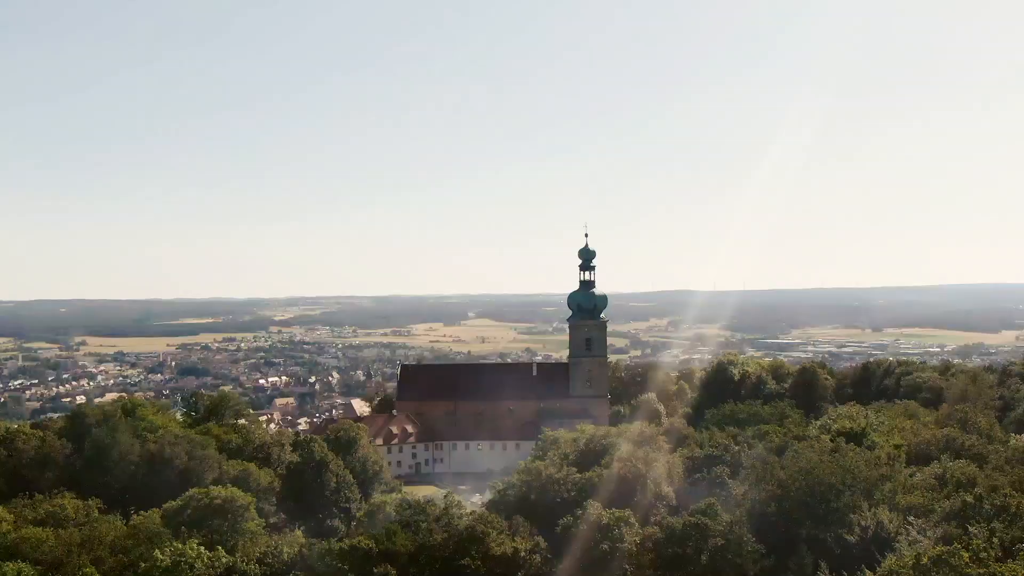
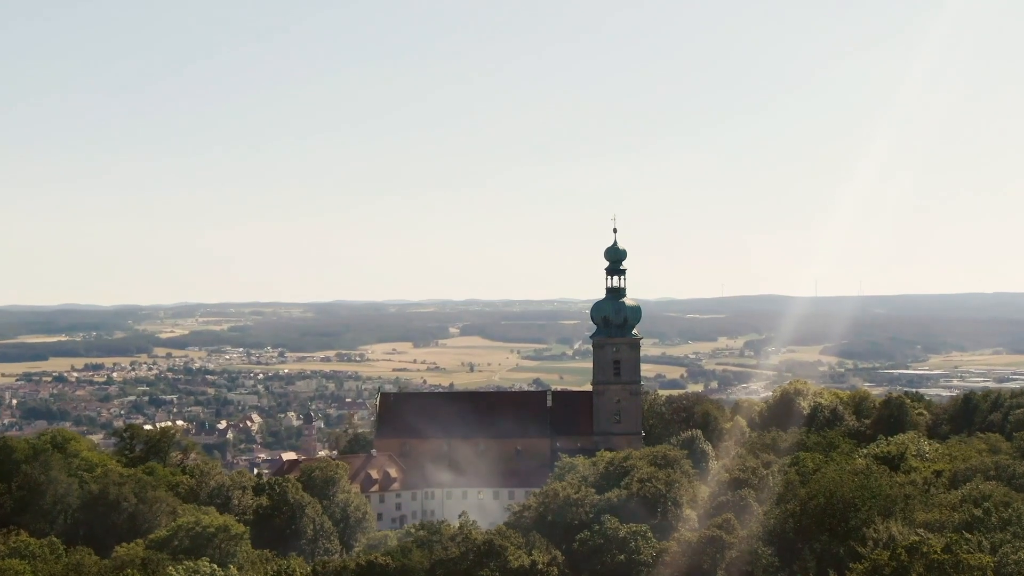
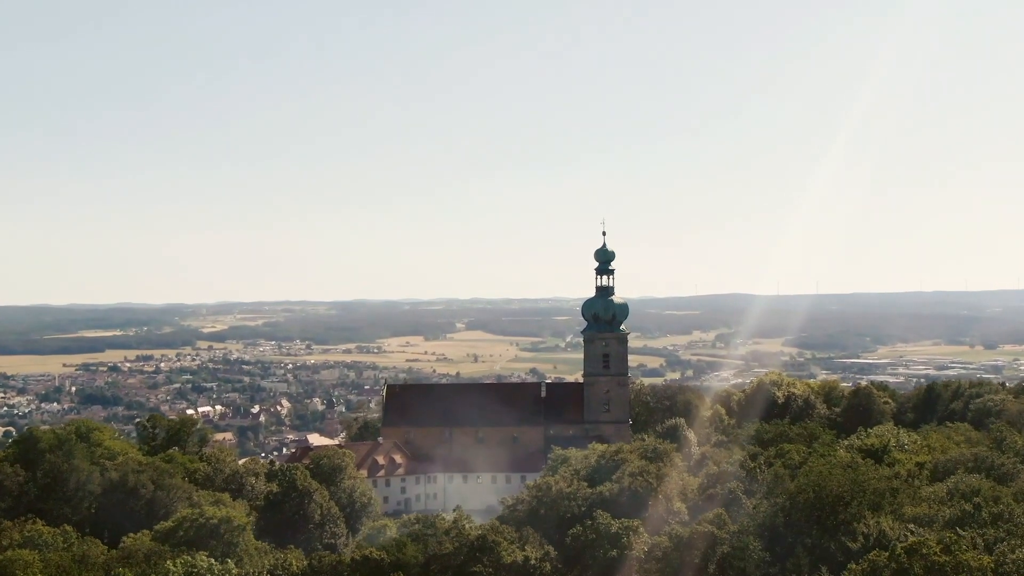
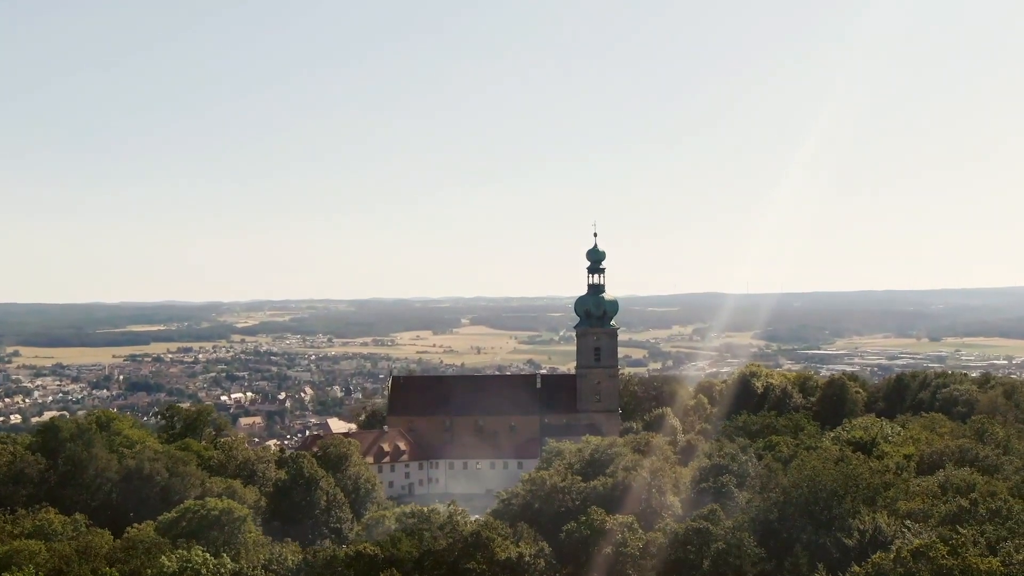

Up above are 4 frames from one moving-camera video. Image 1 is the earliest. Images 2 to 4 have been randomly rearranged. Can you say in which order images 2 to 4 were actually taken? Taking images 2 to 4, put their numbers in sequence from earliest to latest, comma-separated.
4, 3, 2
